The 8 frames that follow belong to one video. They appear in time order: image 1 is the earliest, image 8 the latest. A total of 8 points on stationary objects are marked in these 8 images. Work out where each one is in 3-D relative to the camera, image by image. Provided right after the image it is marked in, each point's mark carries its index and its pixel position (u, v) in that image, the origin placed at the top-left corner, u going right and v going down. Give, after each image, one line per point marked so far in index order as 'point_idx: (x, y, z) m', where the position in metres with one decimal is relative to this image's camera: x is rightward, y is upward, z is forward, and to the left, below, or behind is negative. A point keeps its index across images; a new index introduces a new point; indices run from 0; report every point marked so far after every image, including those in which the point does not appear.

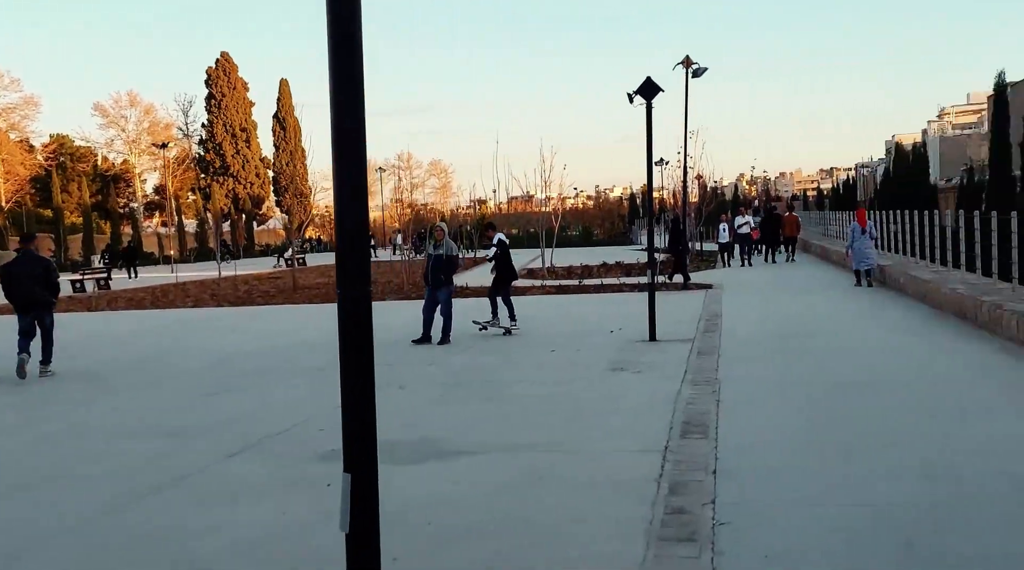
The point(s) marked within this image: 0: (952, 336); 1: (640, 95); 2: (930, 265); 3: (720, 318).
0: (+5.1, -0.6, +11.0) m
1: (+1.5, +2.3, +11.6) m
2: (+7.8, +0.4, +17.9) m
3: (+3.2, -0.5, +14.6) m
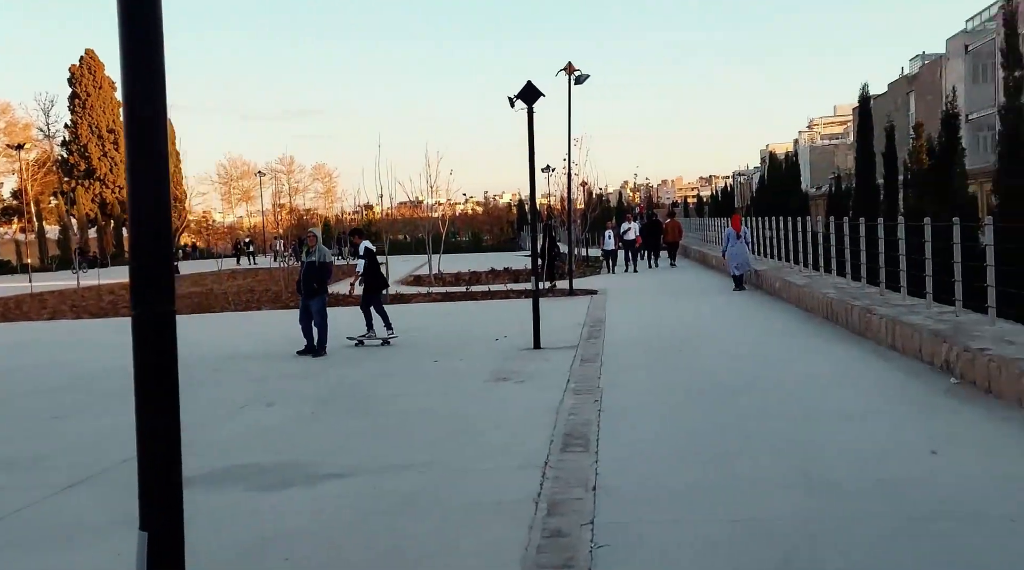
0: (+3.7, -0.6, +11.3) m
1: (+0.1, +2.2, +11.5) m
2: (+5.6, +0.3, +18.4) m
3: (+1.4, -0.6, +14.6) m
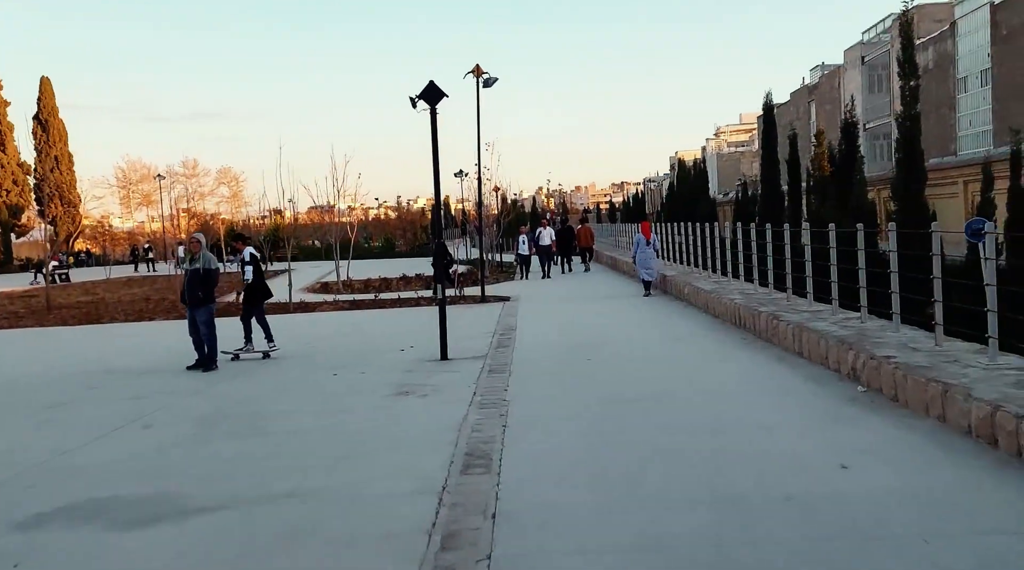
0: (+2.6, -0.7, +11.2) m
1: (-1.1, +2.1, +11.1) m
2: (+3.8, +0.2, +18.5) m
3: (0.0, -0.7, +14.3) m
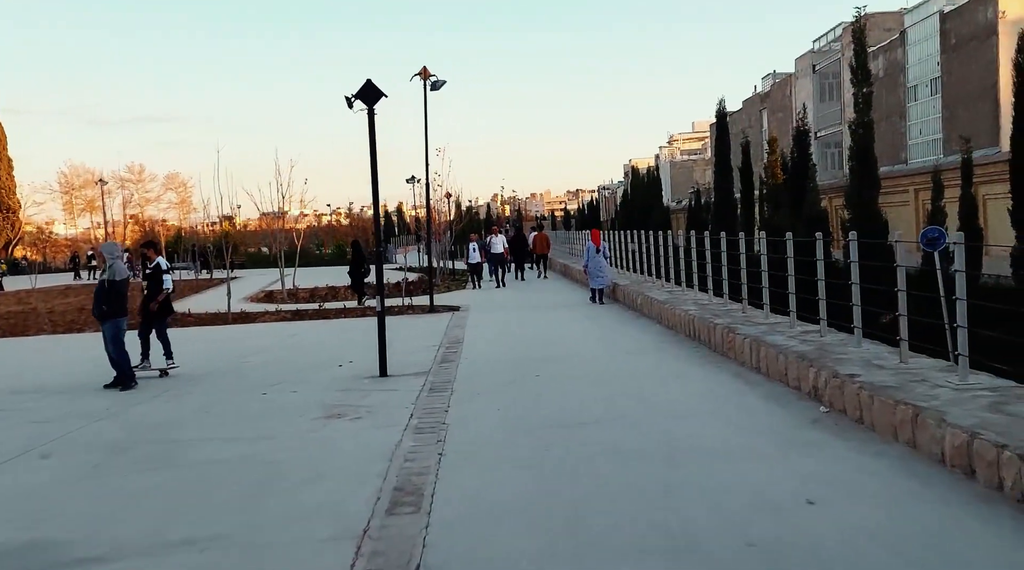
0: (+2.0, -0.8, +10.7) m
1: (-1.7, +2.0, +10.4) m
2: (+2.9, 0.0, +18.0) m
3: (-0.8, -0.8, +13.7) m
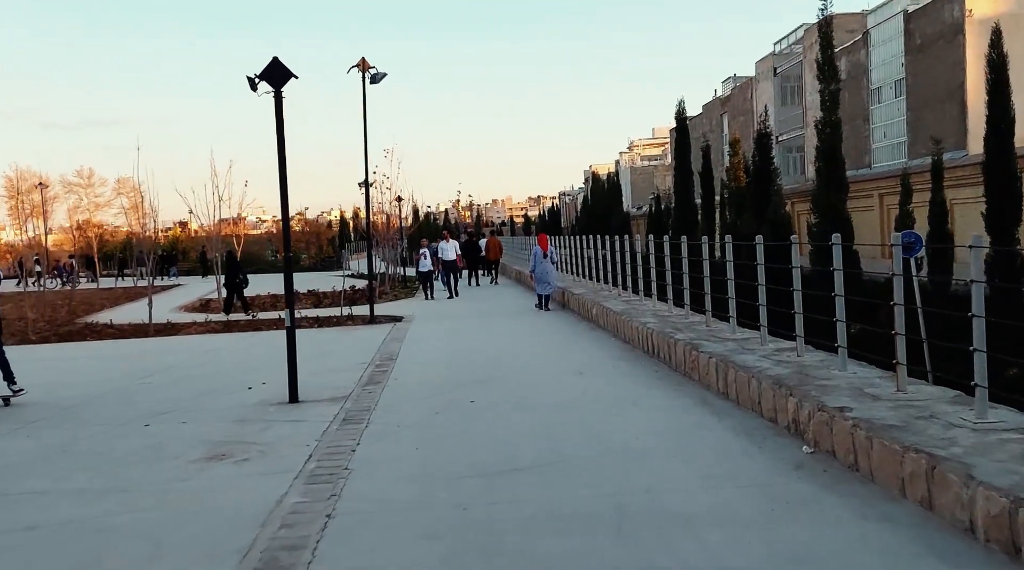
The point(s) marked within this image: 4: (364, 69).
0: (+1.3, -1.0, +9.3) m
1: (-2.3, +1.9, +9.0) m
2: (+1.9, -0.2, +16.8) m
3: (-1.5, -1.0, +12.2) m
4: (-2.8, +4.1, +18.4) m
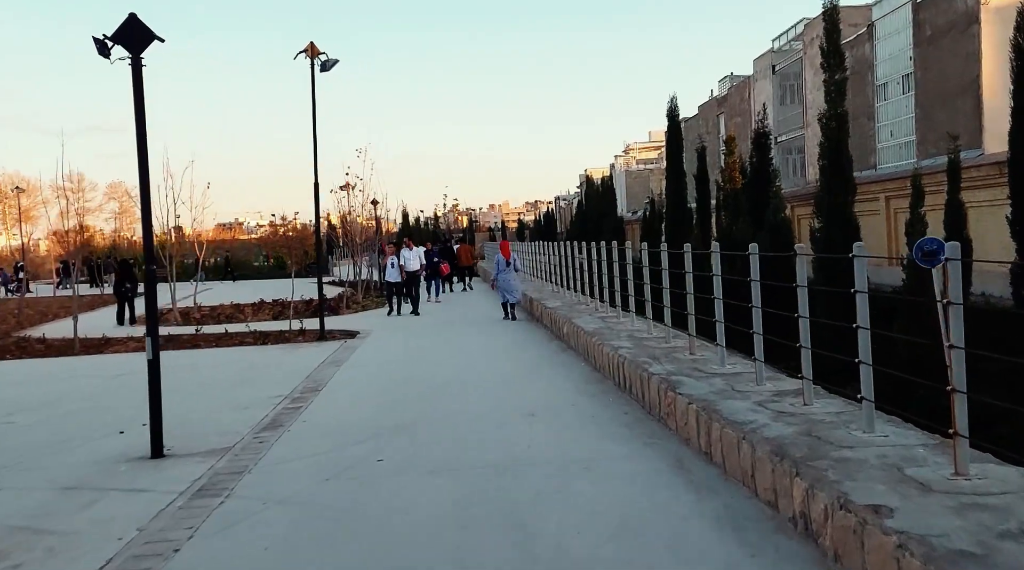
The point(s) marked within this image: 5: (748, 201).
0: (+0.7, -1.1, +7.3) m
1: (-2.9, +1.7, +7.0) m
2: (+1.3, -0.4, +14.7) m
3: (-2.1, -1.1, +10.2) m
4: (-3.4, +3.9, +16.4) m
5: (+3.7, +1.3, +14.9) m
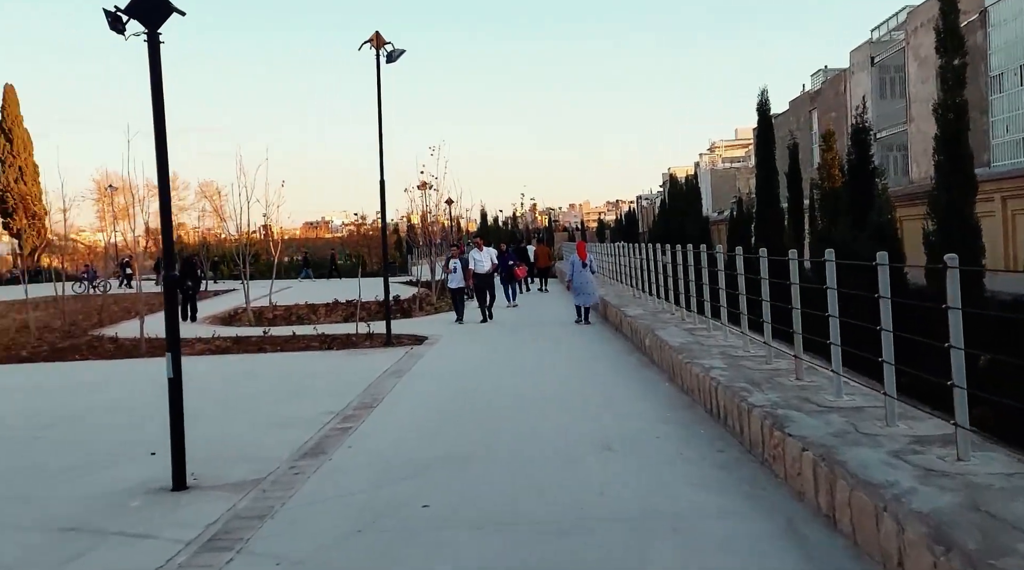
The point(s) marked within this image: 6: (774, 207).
0: (+1.2, -1.2, +6.1) m
1: (-2.4, +1.7, +6.0) m
2: (+2.4, -0.5, +13.4) m
3: (-1.4, -1.2, +9.2) m
4: (-2.1, +3.9, +15.5) m
5: (+4.8, +1.2, +13.4) m
6: (+5.3, +1.6, +19.0) m
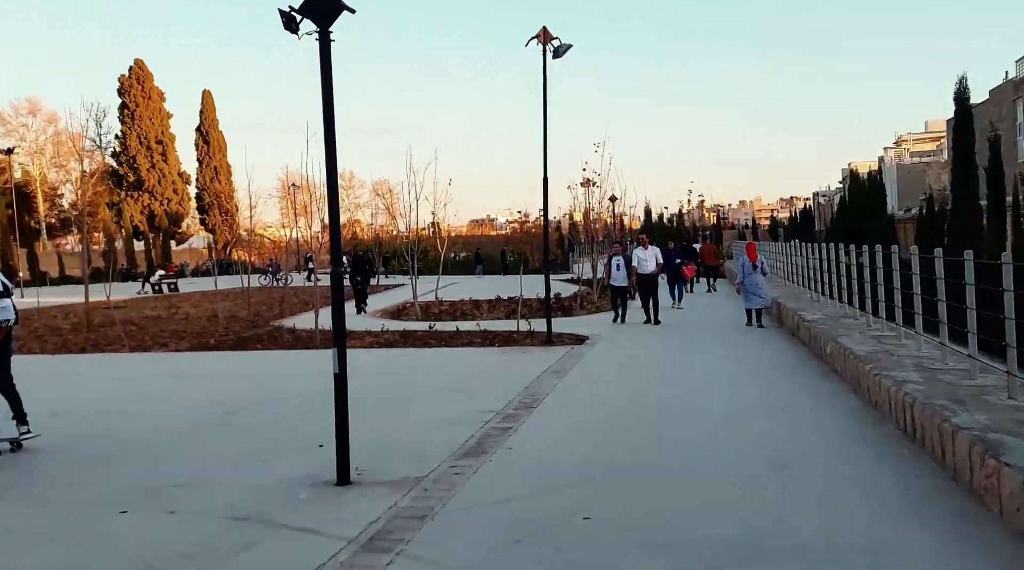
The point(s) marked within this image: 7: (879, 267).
0: (+2.2, -1.2, +5.5) m
1: (-1.3, +1.7, +6.1) m
2: (+4.7, -0.5, +12.5) m
3: (+0.2, -1.2, +9.0) m
4: (+0.6, +3.9, +15.3) m
5: (+7.1, +1.1, +12.1) m
6: (+8.4, +1.5, +17.5) m
7: (+4.6, +0.2, +11.9) m
